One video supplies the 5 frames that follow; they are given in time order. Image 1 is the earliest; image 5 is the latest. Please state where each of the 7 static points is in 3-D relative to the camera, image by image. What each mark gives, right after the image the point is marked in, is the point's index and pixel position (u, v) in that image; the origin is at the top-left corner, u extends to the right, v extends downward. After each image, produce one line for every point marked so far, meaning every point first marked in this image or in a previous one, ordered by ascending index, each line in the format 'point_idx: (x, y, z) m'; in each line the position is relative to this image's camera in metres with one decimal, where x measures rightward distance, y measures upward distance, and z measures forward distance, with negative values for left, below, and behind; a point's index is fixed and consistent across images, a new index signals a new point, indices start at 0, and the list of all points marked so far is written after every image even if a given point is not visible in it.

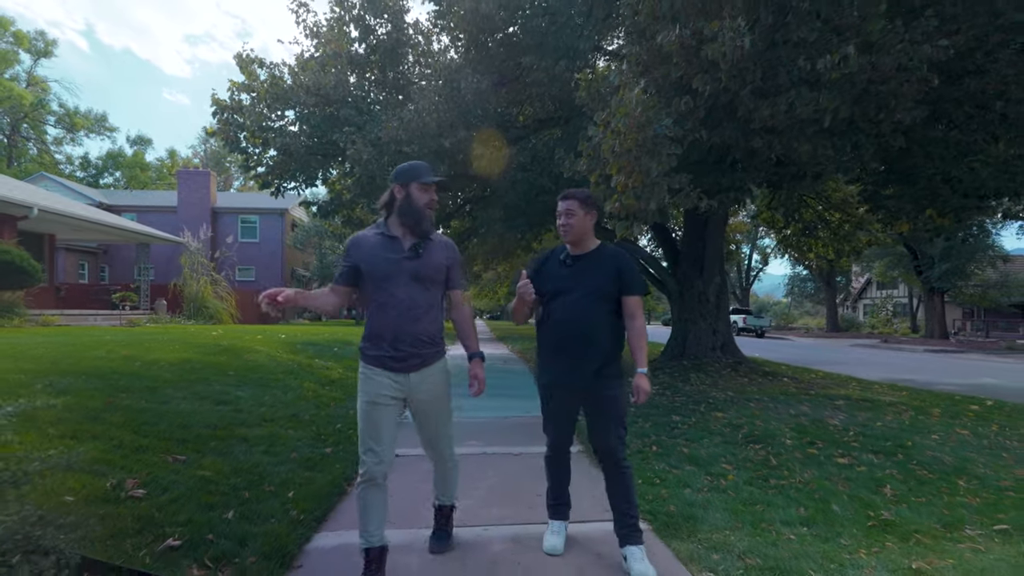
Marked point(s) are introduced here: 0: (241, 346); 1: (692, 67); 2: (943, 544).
0: (-4.4, -1.0, +11.6) m
1: (+1.5, +1.8, +5.9) m
2: (+2.6, -1.5, +4.3) m
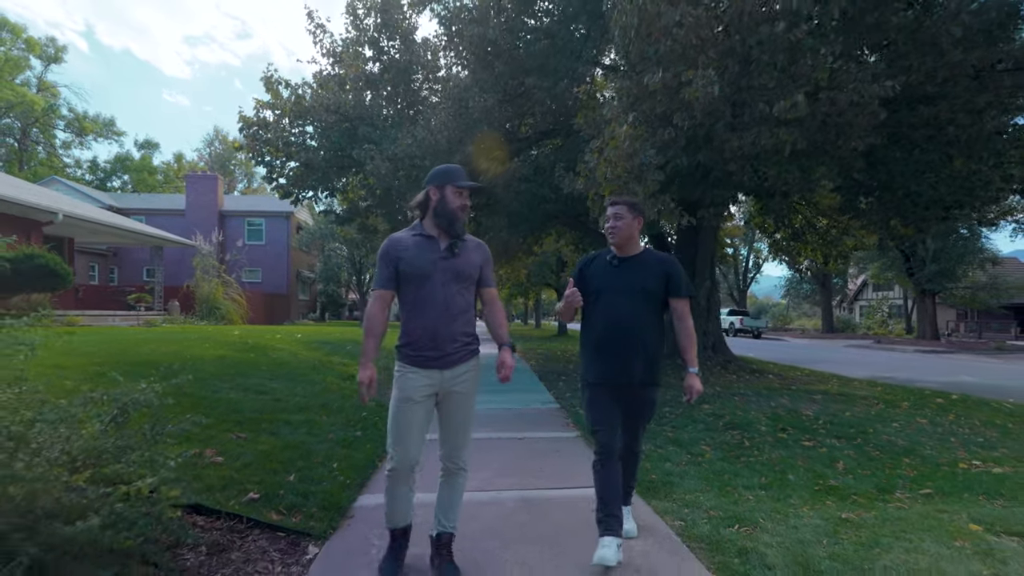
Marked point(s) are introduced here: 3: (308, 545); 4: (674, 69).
0: (-4.4, -1.0, +12.6) m
1: (+1.5, +1.8, +6.9) m
2: (+2.7, -1.6, +5.2) m
3: (-1.2, -1.5, +4.2) m
4: (+1.5, +2.0, +6.6) m
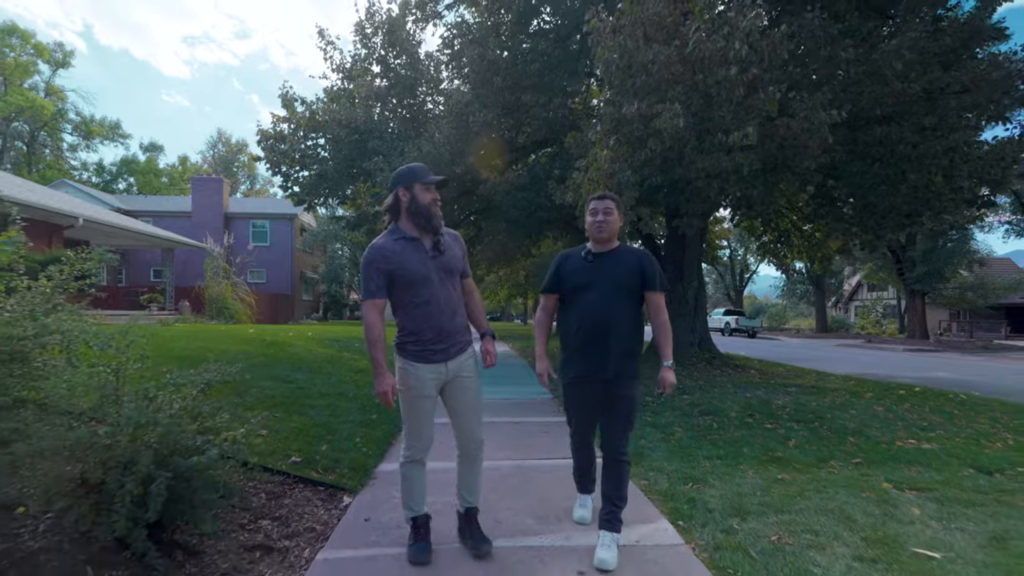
0: (-4.4, -1.0, +13.6) m
1: (+1.5, +1.8, +7.9) m
2: (+2.6, -1.6, +6.3) m
3: (-1.2, -1.5, +5.2) m
4: (+1.5, +2.0, +7.7) m
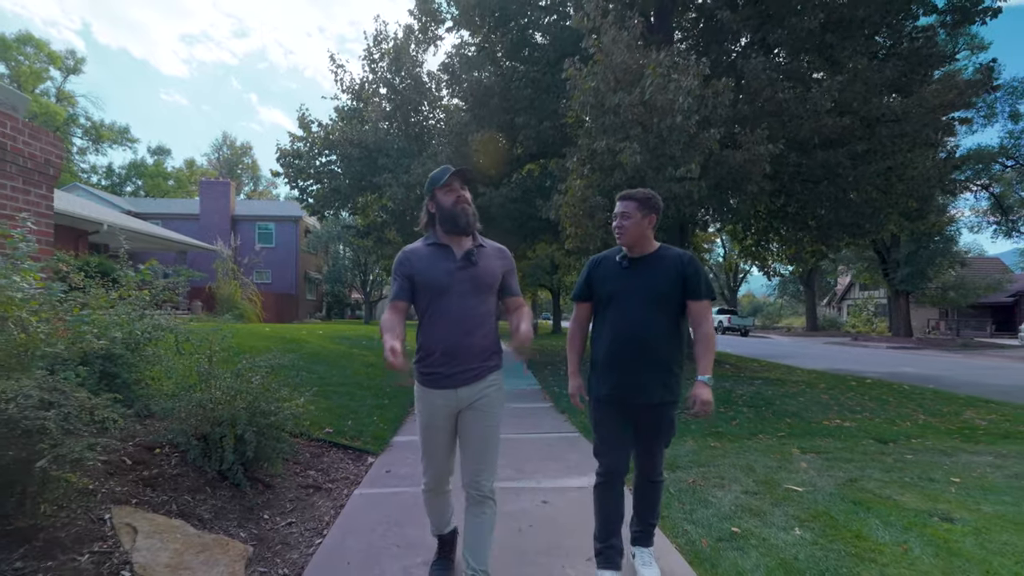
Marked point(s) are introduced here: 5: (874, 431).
0: (-4.5, -1.1, +15.1) m
1: (+1.4, +1.7, +9.4) m
2: (+2.5, -1.7, +7.8) m
3: (-1.4, -1.6, +6.7) m
4: (+1.3, +2.0, +9.2) m
5: (+4.2, -1.7, +8.3) m
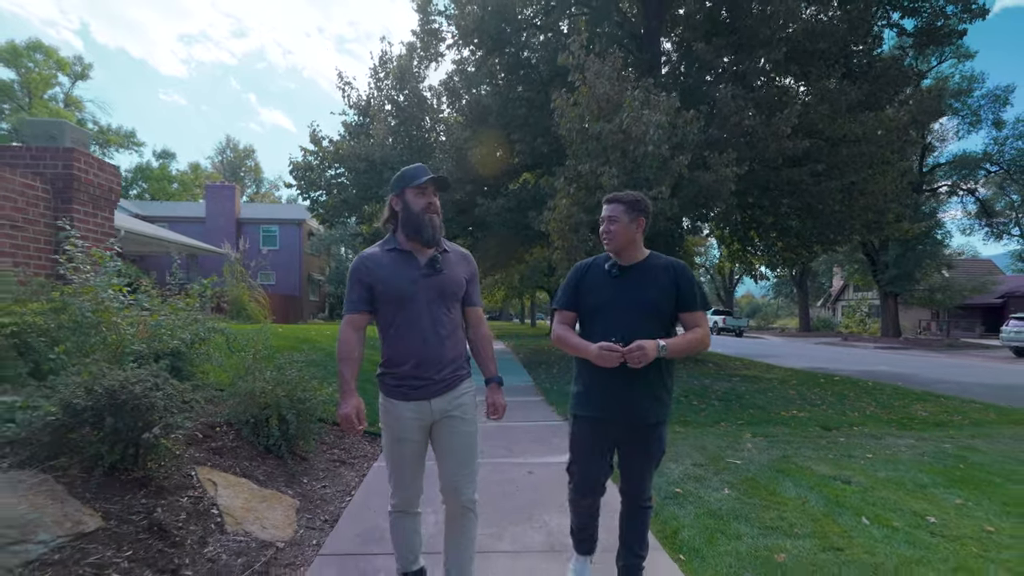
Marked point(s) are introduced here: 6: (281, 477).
0: (-4.6, -1.2, +16.3) m
1: (+1.3, +1.6, +10.6) m
2: (+2.4, -1.7, +8.9) m
3: (-1.5, -1.7, +7.9) m
4: (+1.3, +1.9, +10.3) m
5: (+4.1, -1.8, +9.5) m
6: (-1.8, -1.5, +5.6) m
